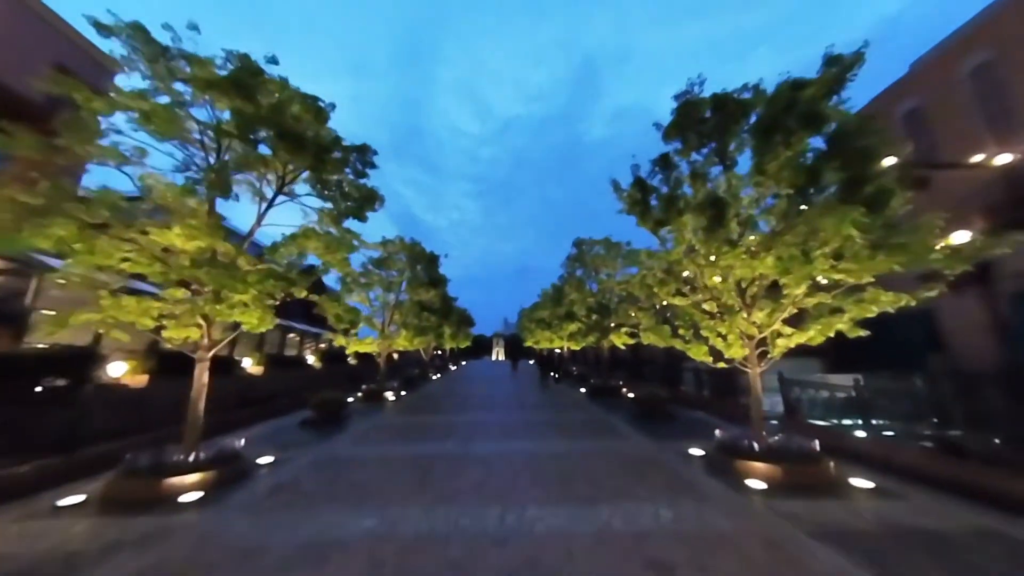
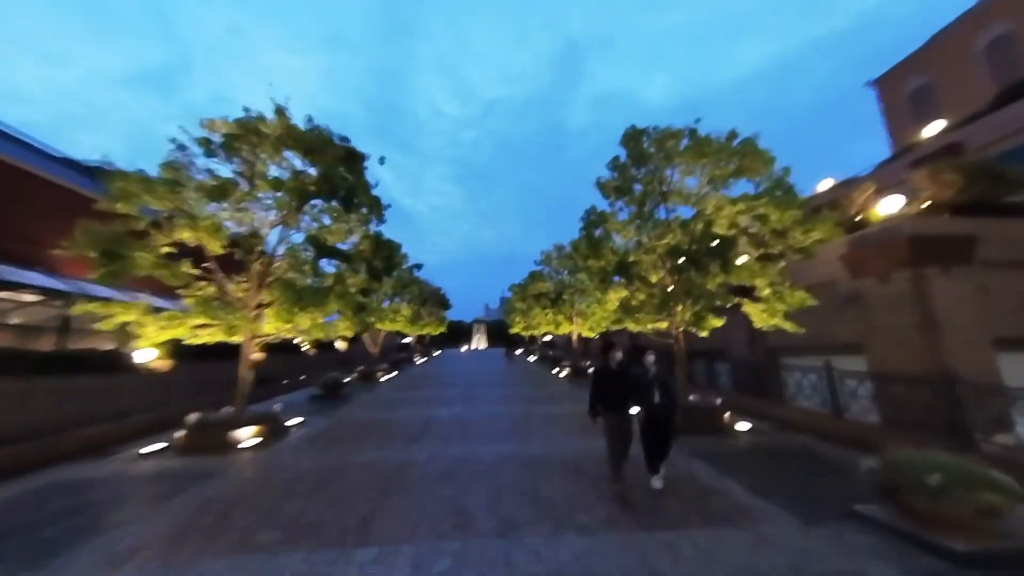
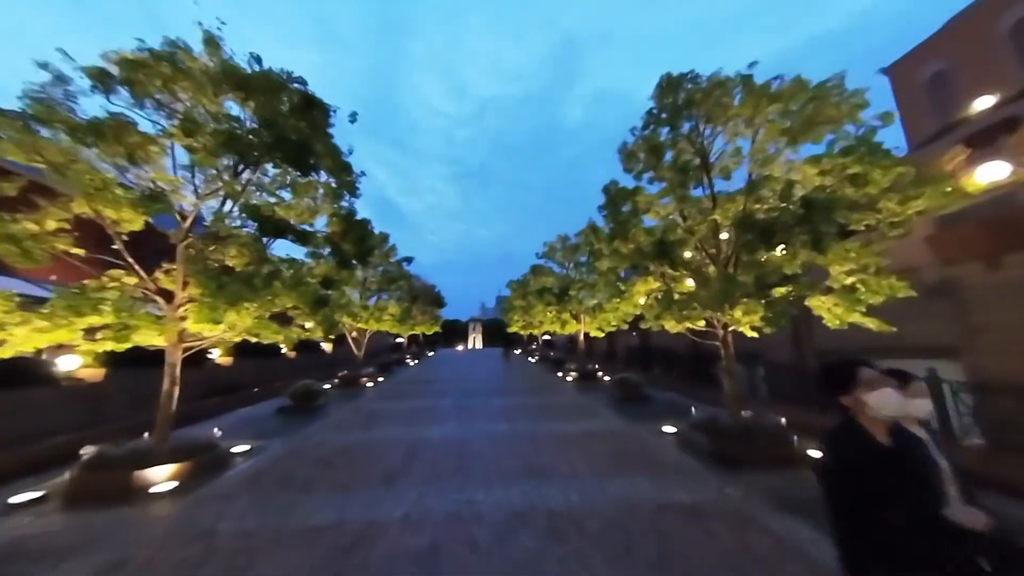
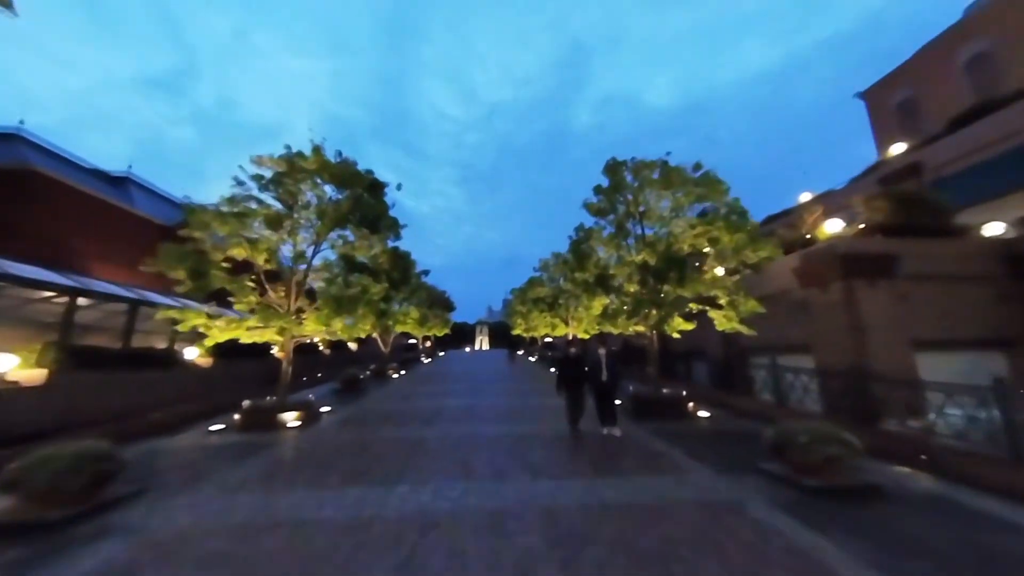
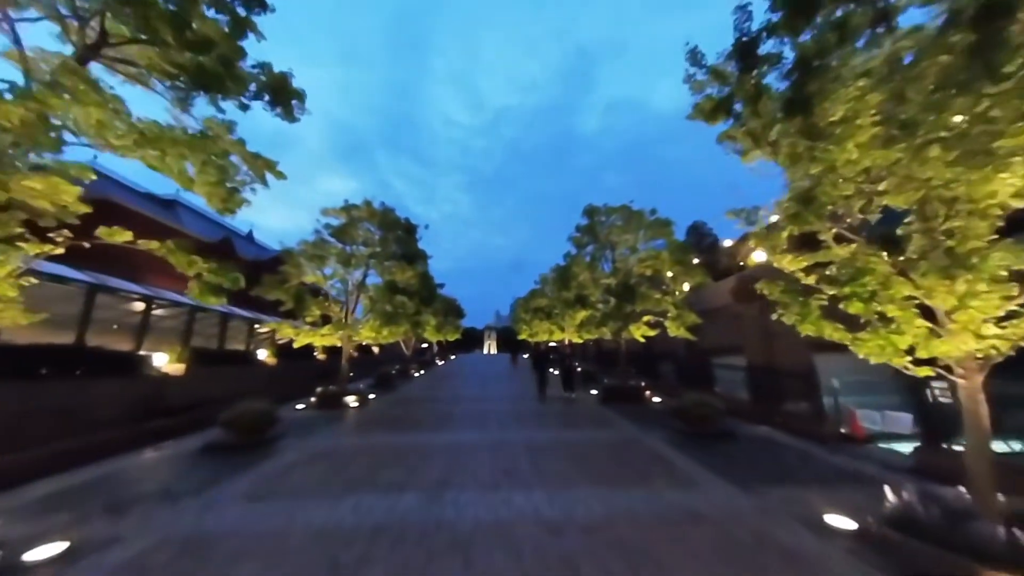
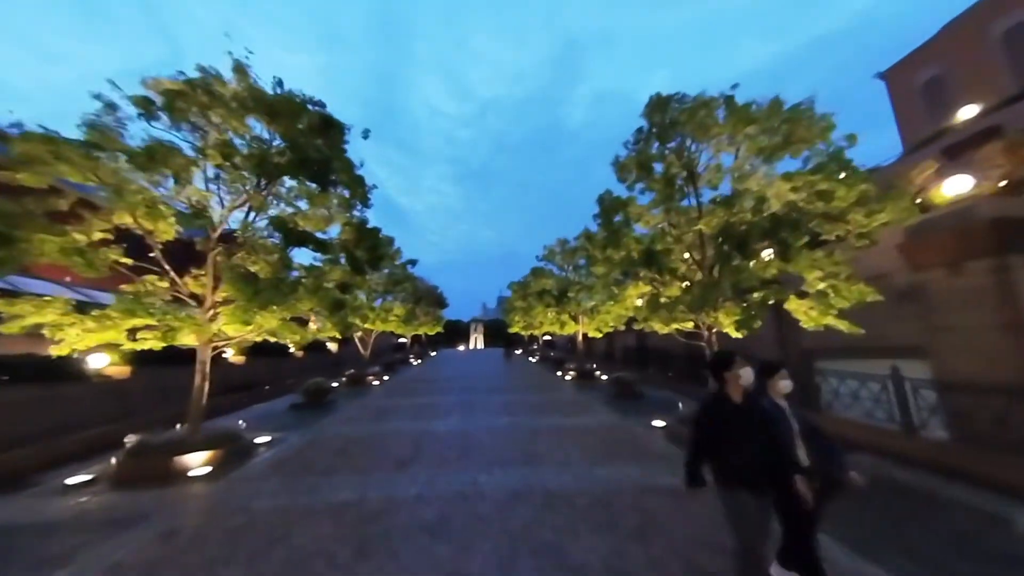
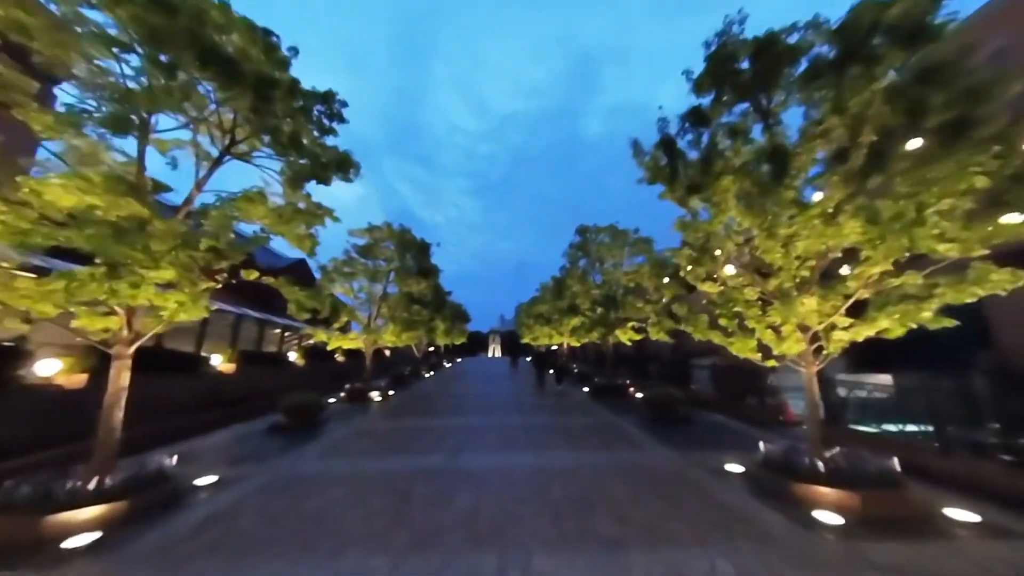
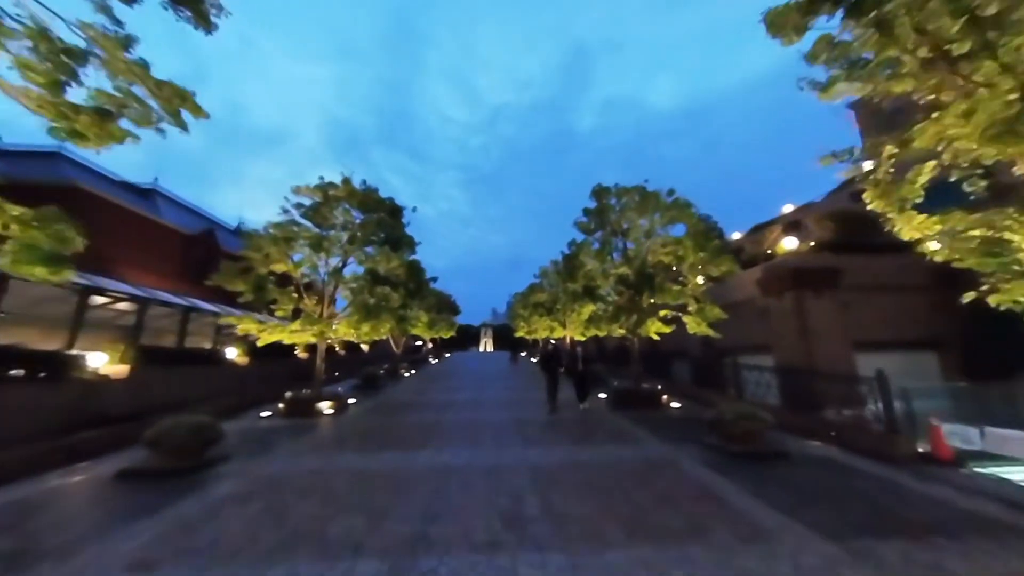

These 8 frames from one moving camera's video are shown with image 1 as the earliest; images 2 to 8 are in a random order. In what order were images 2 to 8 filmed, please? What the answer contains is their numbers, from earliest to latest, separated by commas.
7, 5, 8, 4, 2, 6, 3
